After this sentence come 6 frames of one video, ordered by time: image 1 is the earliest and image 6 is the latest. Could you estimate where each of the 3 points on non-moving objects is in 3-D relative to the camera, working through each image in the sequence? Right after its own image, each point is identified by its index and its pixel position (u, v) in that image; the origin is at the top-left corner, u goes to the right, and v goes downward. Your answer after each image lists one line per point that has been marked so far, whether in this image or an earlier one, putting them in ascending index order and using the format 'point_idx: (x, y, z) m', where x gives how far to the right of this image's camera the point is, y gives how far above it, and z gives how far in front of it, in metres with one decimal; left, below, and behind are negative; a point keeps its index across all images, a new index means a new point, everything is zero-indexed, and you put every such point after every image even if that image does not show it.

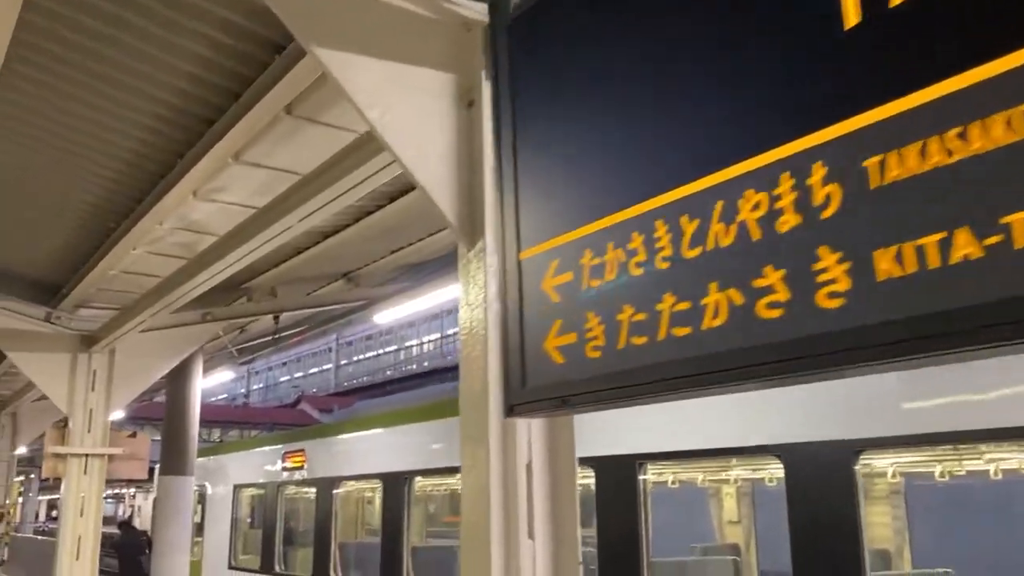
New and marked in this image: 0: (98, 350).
0: (-2.7, -0.4, +5.7) m
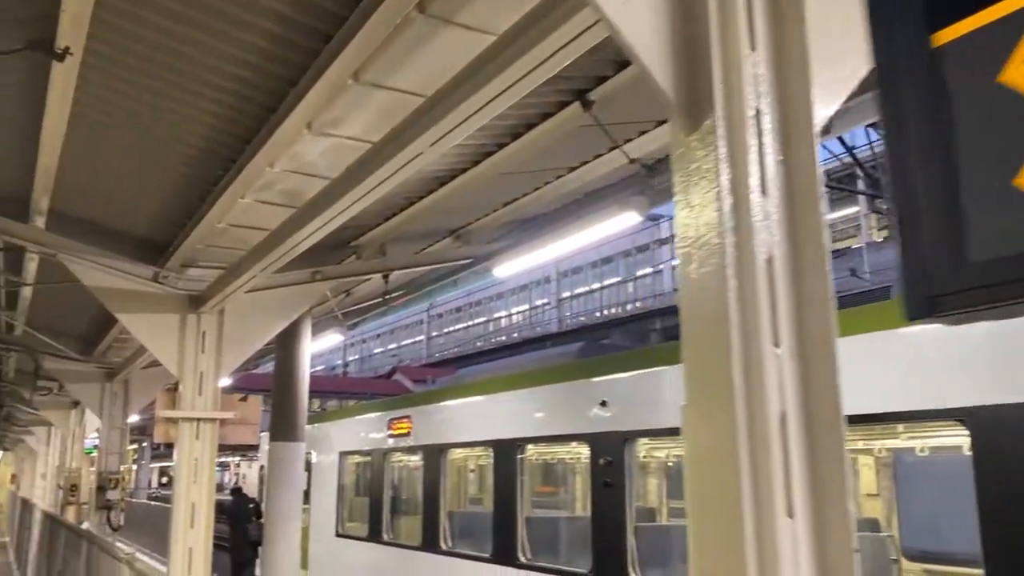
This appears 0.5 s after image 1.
0: (-1.9, -0.1, +5.5) m
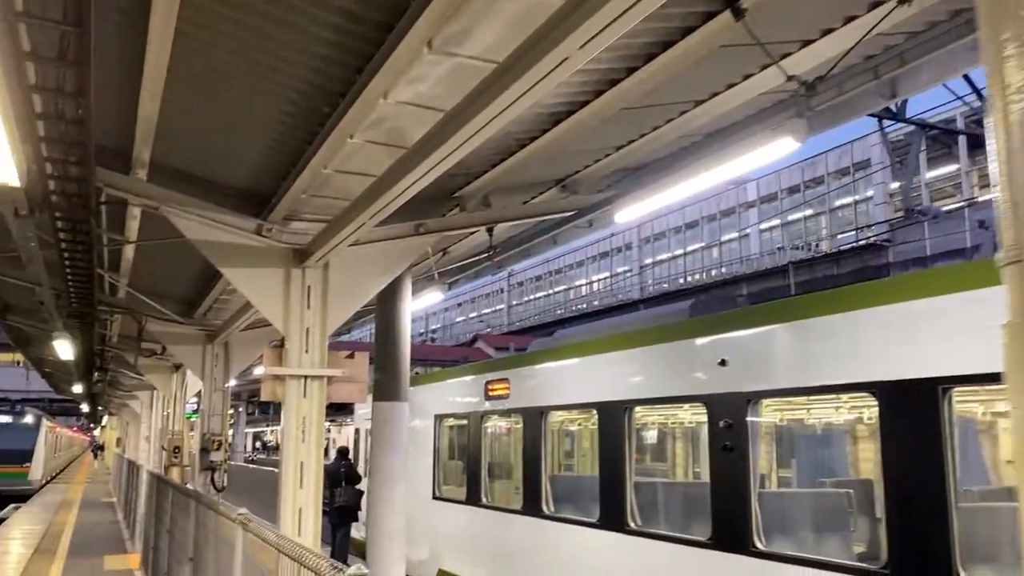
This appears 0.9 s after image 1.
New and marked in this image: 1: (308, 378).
0: (-1.2, +0.1, +5.3) m
1: (-1.2, -0.5, +5.3) m
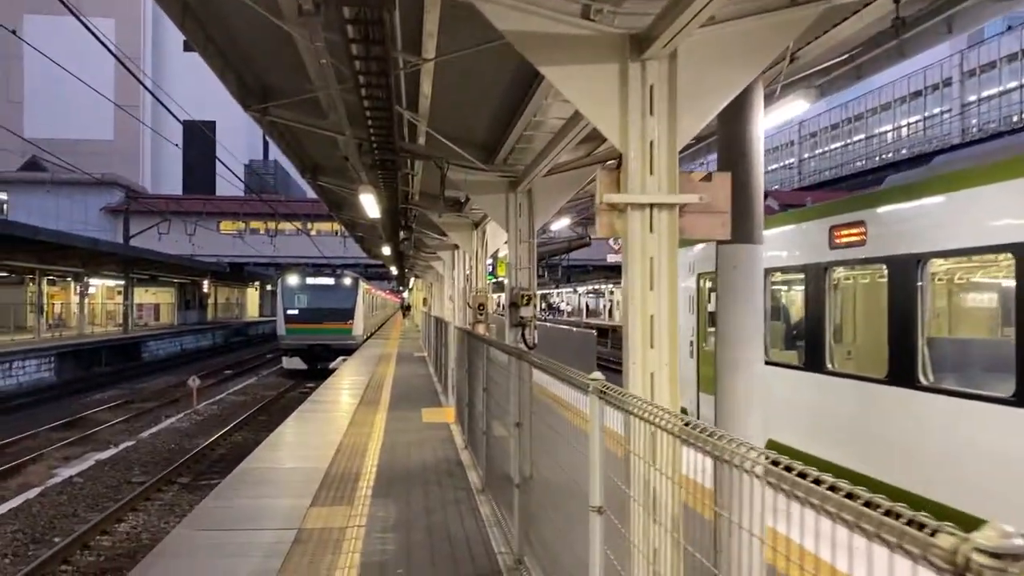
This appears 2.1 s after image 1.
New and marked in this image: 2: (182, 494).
0: (+0.6, +1.0, +4.1) m
1: (+0.7, +0.4, +4.2) m
2: (-4.8, -3.0, +12.8) m
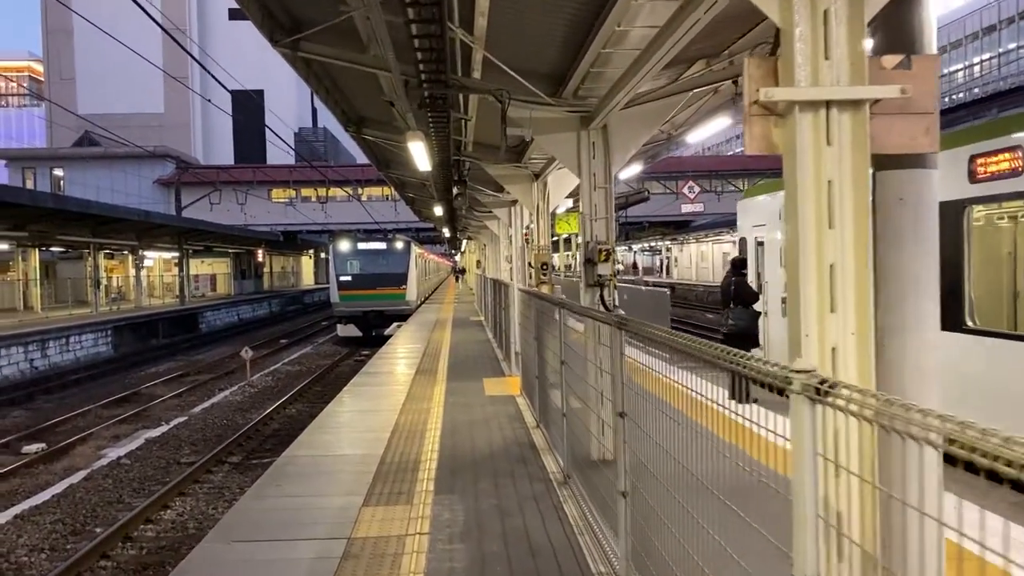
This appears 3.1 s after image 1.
0: (+1.0, +1.2, +2.8) m
1: (+1.0, +0.6, +3.0) m
2: (-3.8, -2.6, +12.0) m
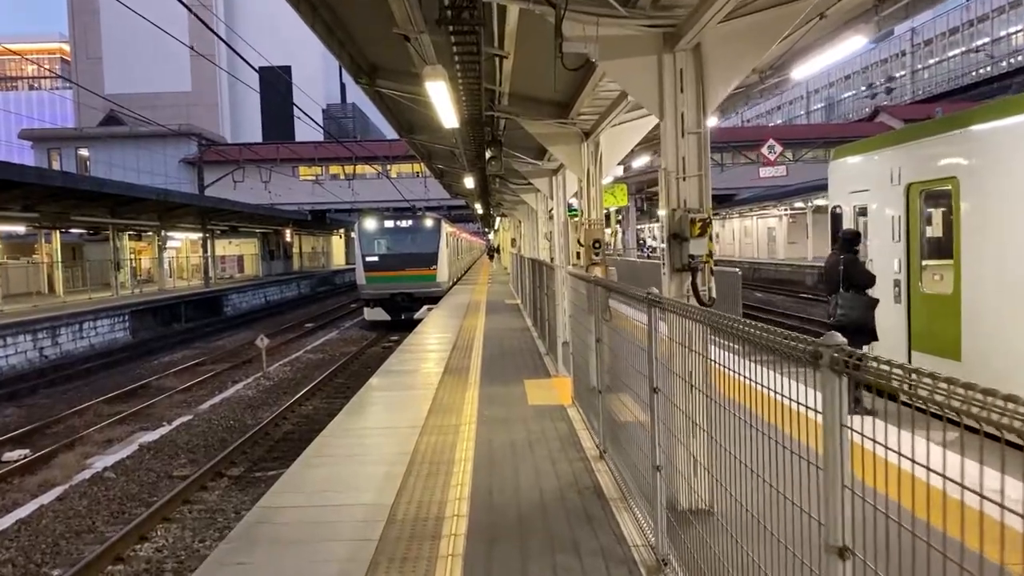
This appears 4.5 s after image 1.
0: (+1.1, +1.2, +0.8) m
1: (+1.2, +0.6, +1.0) m
2: (-3.3, -2.4, +10.2) m
